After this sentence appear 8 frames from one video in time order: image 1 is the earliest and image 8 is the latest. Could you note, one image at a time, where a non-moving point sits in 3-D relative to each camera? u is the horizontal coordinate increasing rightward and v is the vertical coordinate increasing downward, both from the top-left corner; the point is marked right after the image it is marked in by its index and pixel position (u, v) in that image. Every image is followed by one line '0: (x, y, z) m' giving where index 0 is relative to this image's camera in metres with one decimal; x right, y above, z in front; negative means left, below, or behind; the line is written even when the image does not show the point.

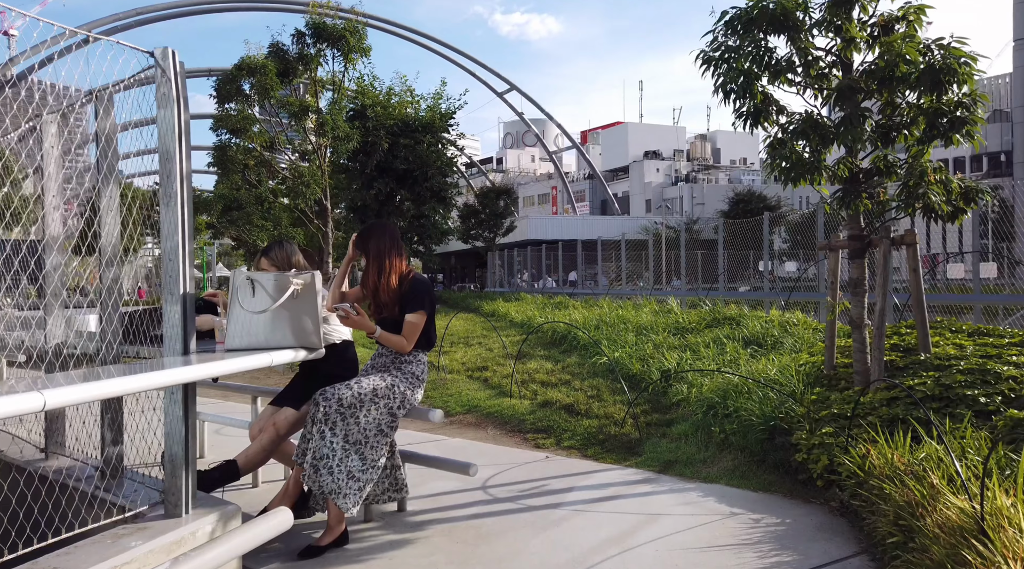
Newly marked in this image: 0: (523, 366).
0: (+0.1, -1.0, +9.9) m
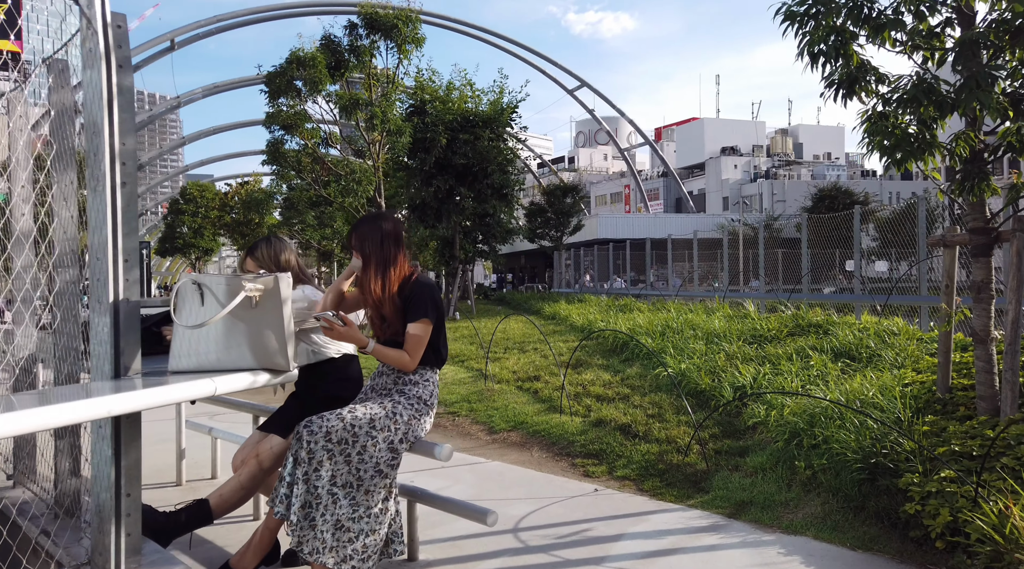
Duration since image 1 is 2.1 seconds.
0: (+0.7, -1.0, +8.9) m
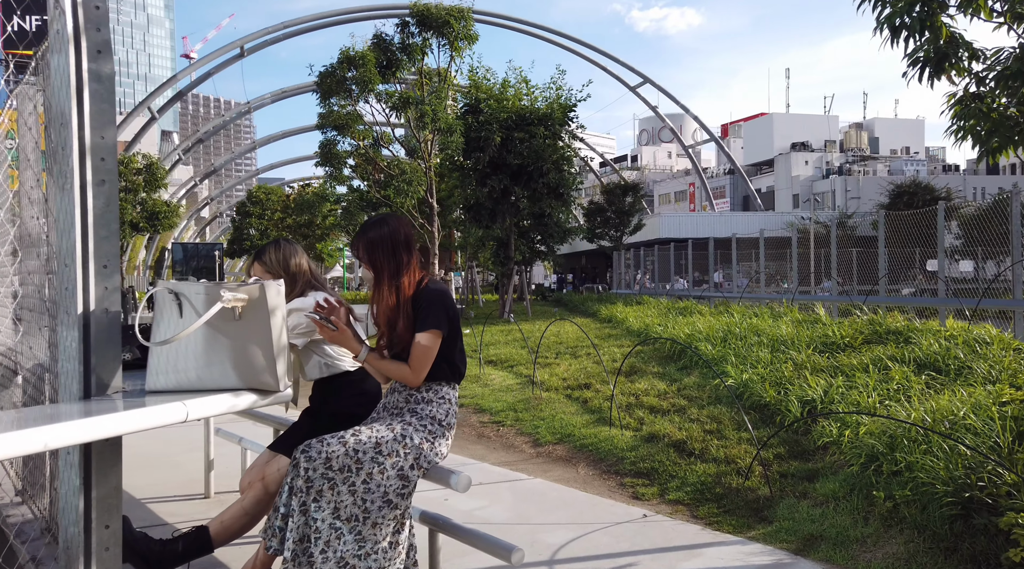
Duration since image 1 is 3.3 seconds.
0: (+1.2, -1.0, +8.3) m
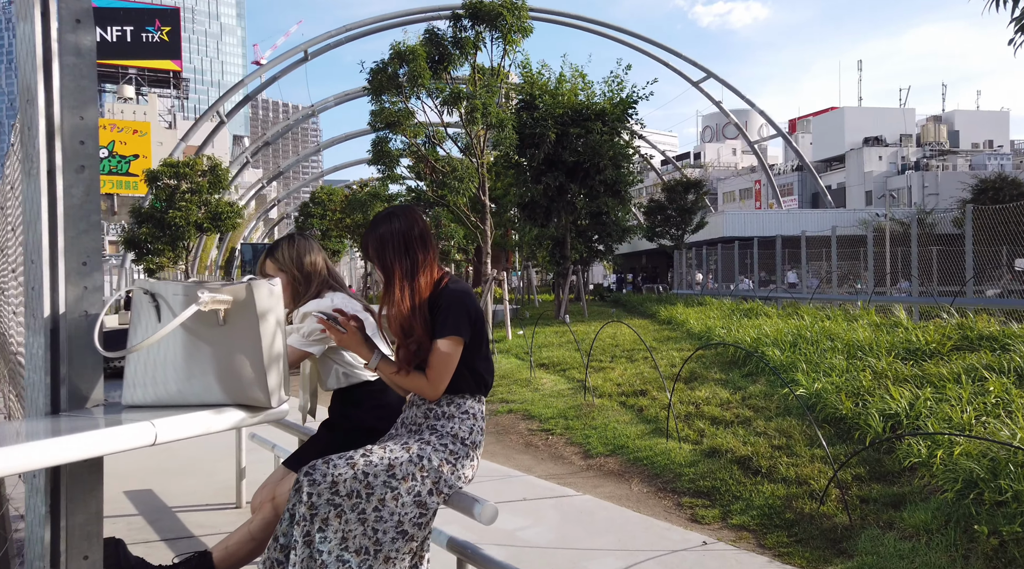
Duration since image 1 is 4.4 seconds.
0: (+1.7, -1.0, +7.7) m
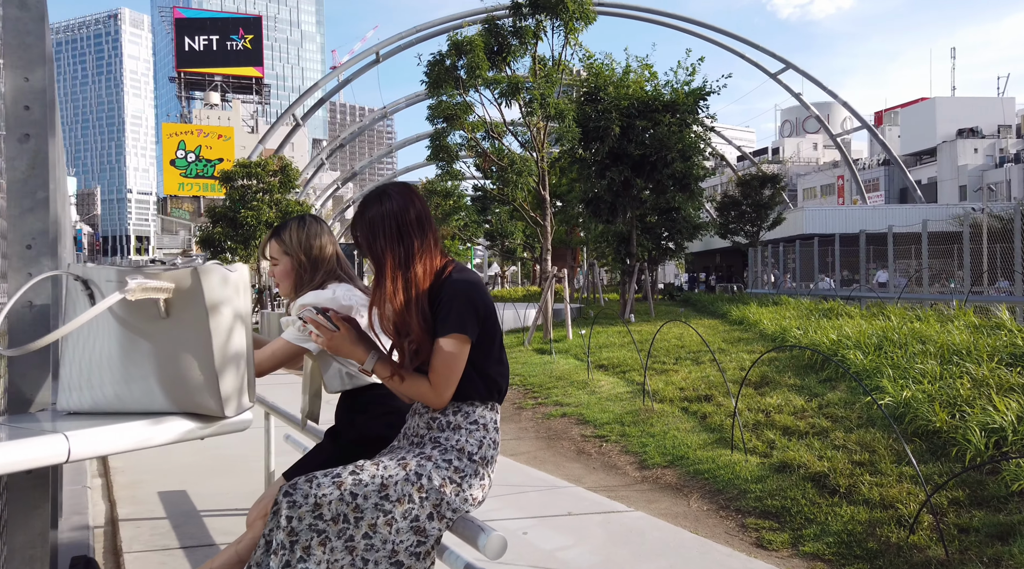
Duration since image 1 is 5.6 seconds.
0: (+2.1, -1.0, +7.0) m
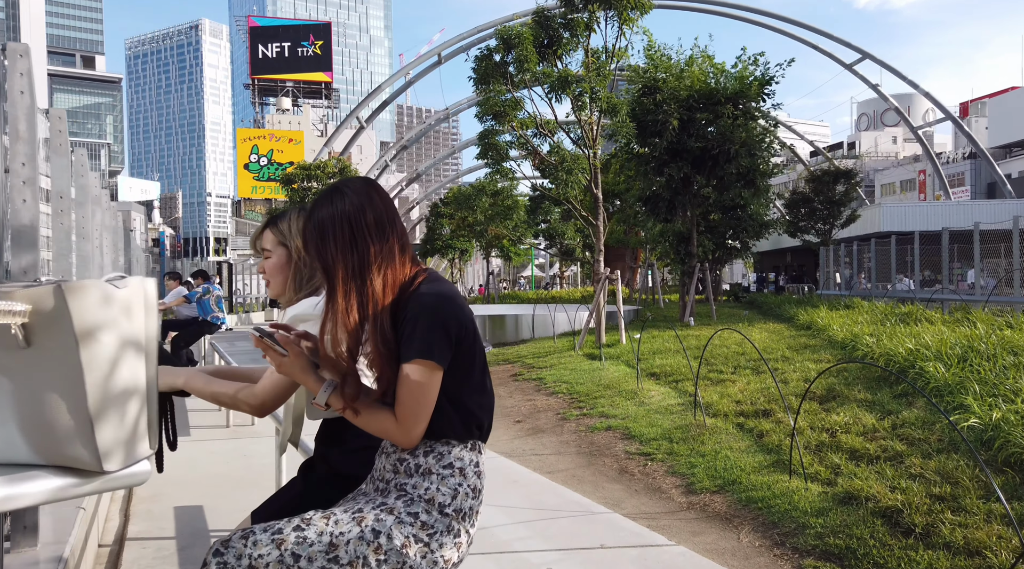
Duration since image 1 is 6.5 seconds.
0: (+2.4, -1.0, +6.3) m
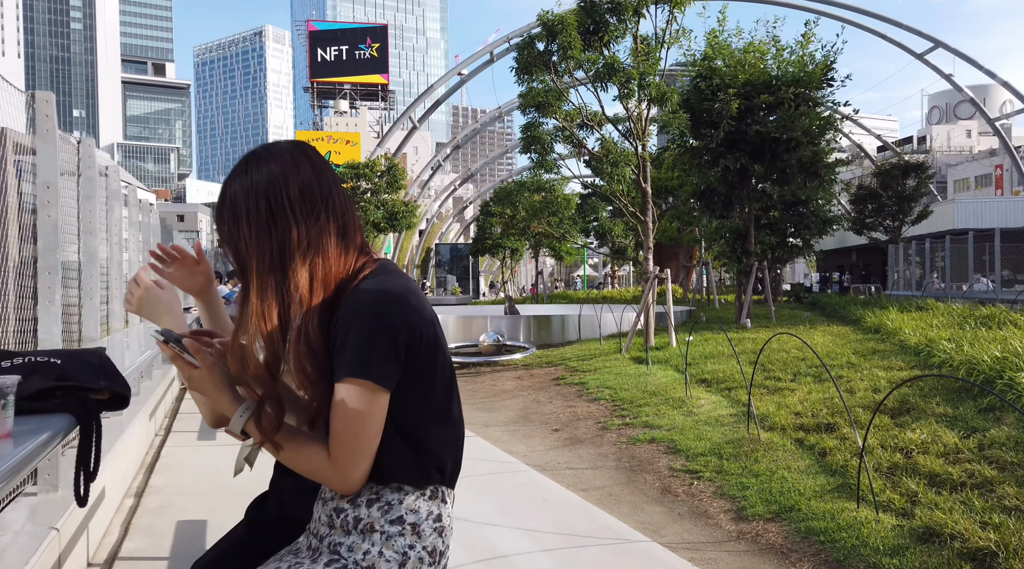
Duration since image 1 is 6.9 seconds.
0: (+2.6, -1.0, +5.5) m
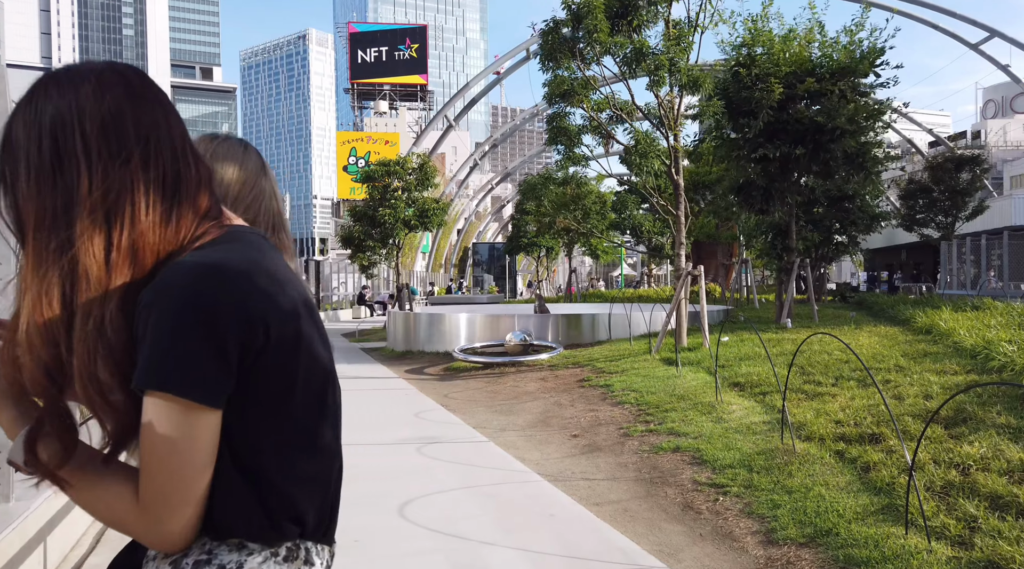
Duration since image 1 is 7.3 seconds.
0: (+2.6, -1.0, +4.9) m
